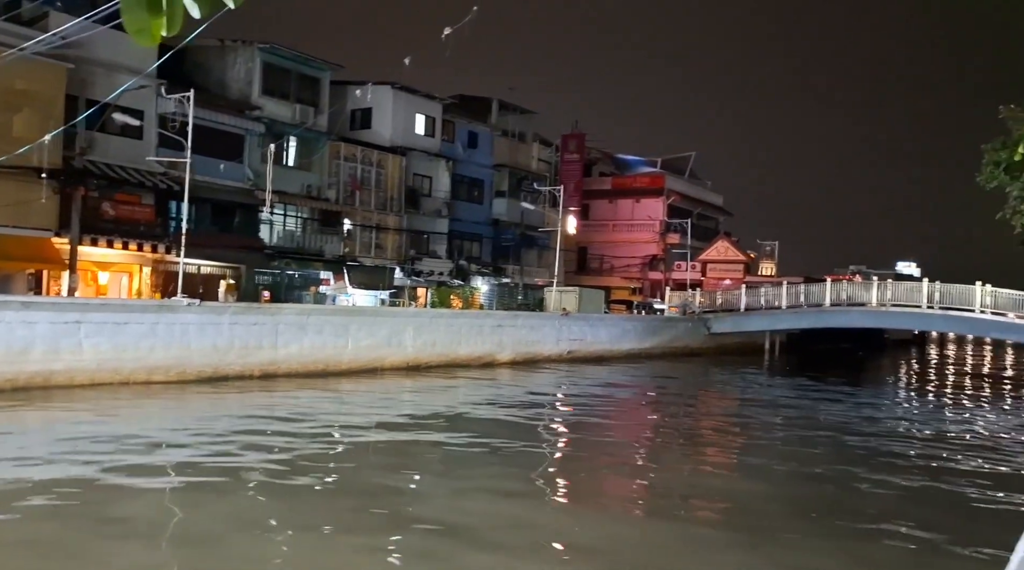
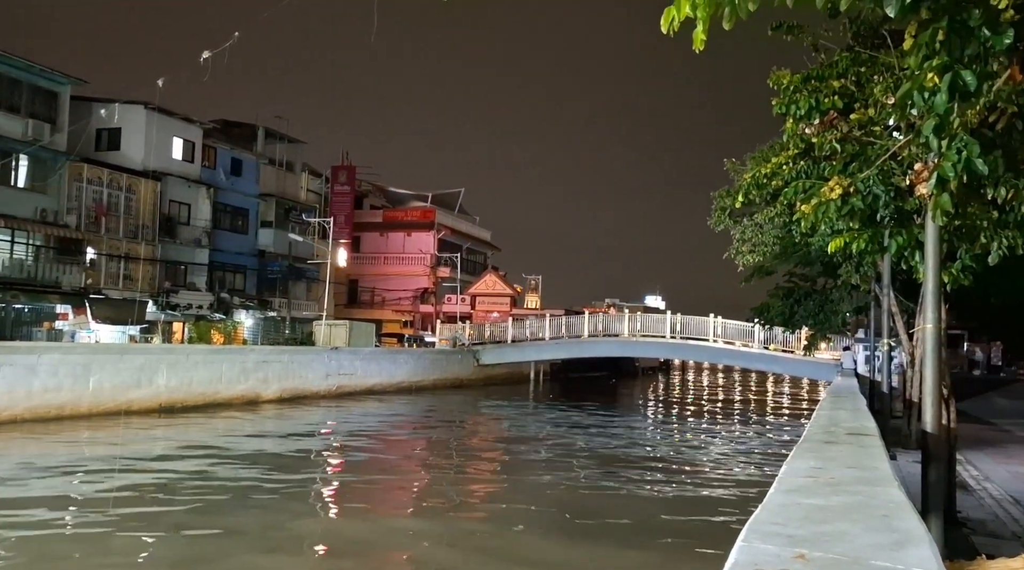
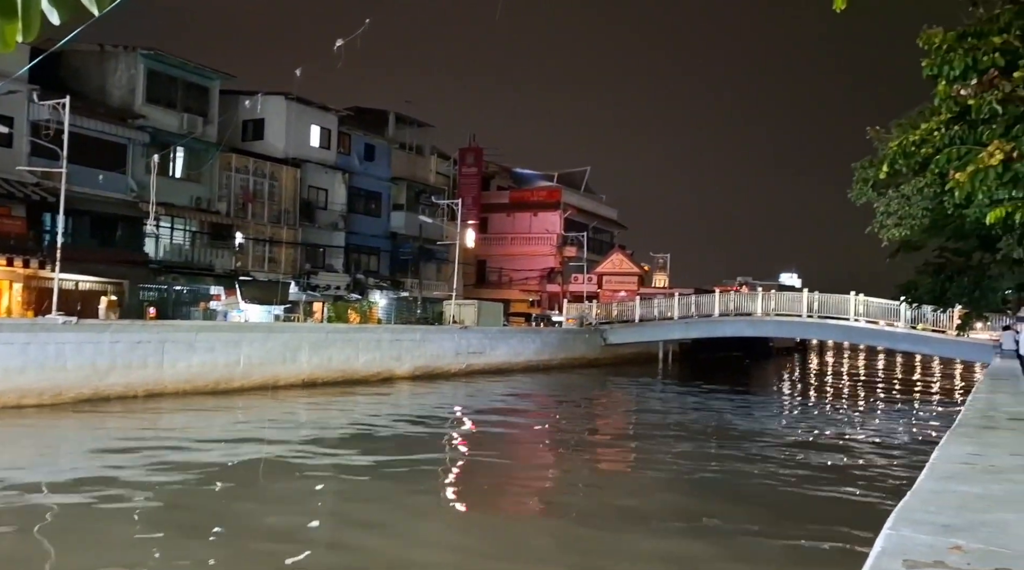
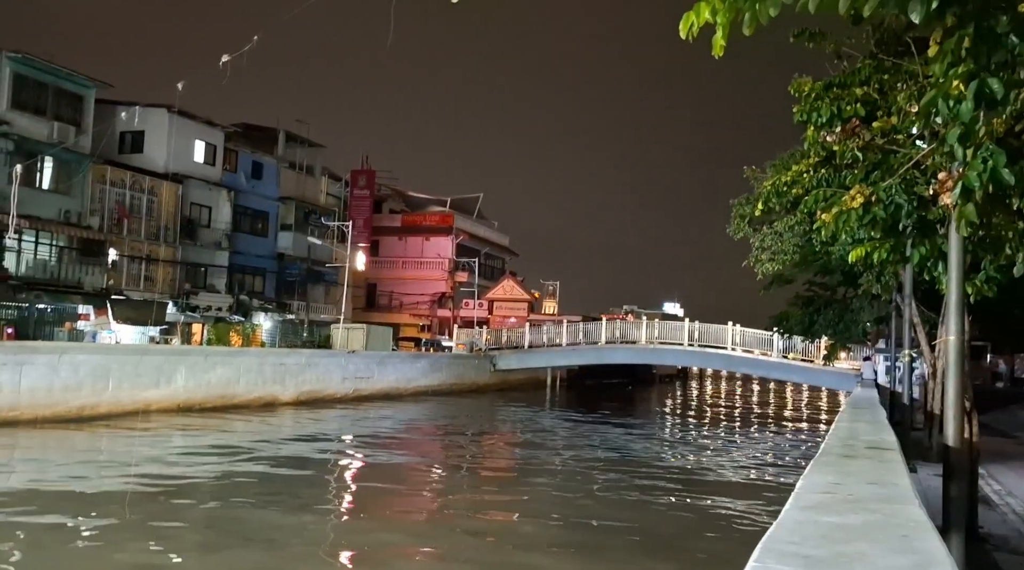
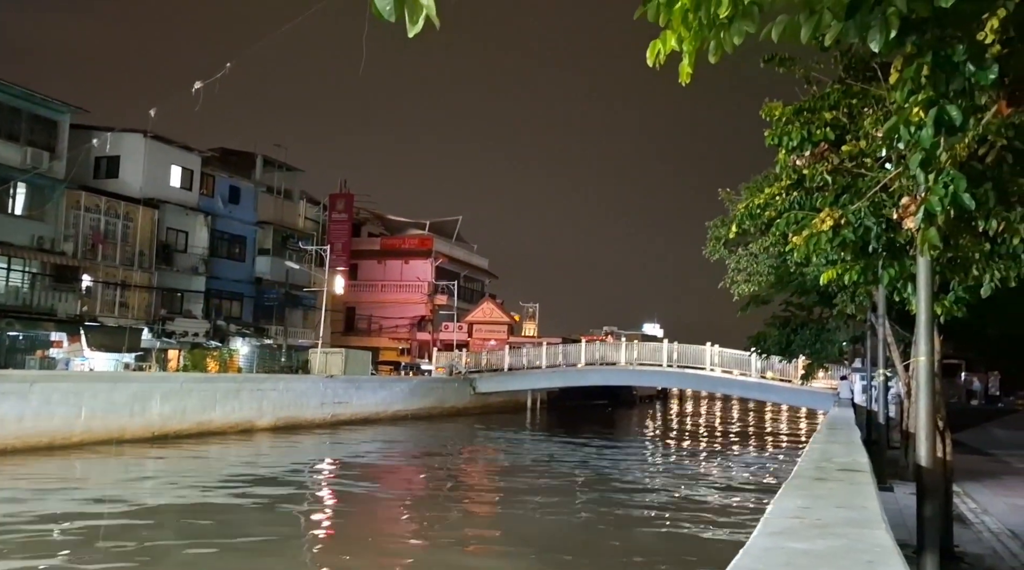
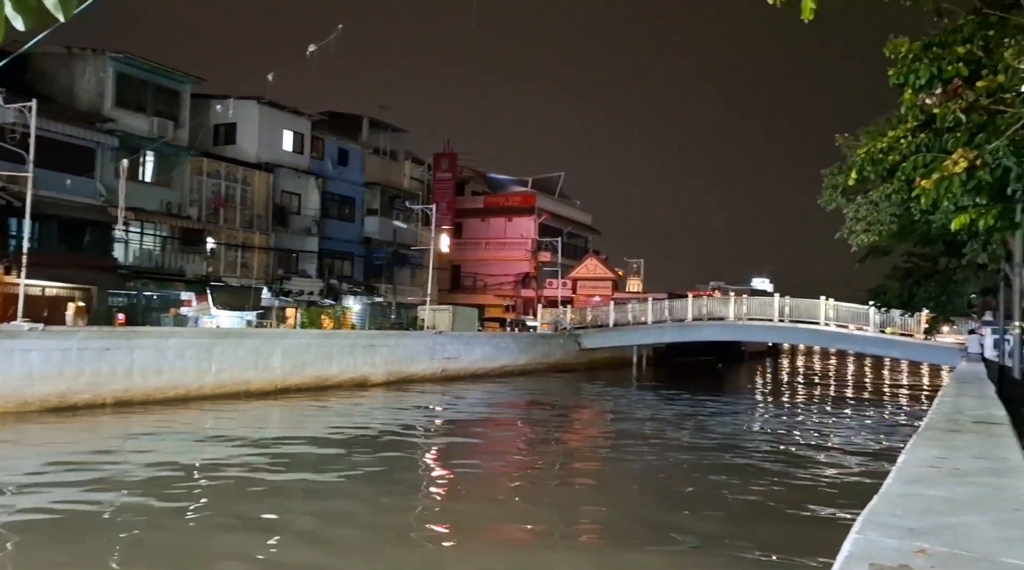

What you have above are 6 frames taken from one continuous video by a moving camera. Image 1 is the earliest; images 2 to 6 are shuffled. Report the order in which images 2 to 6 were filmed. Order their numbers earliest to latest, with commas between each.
3, 6, 2, 4, 5
